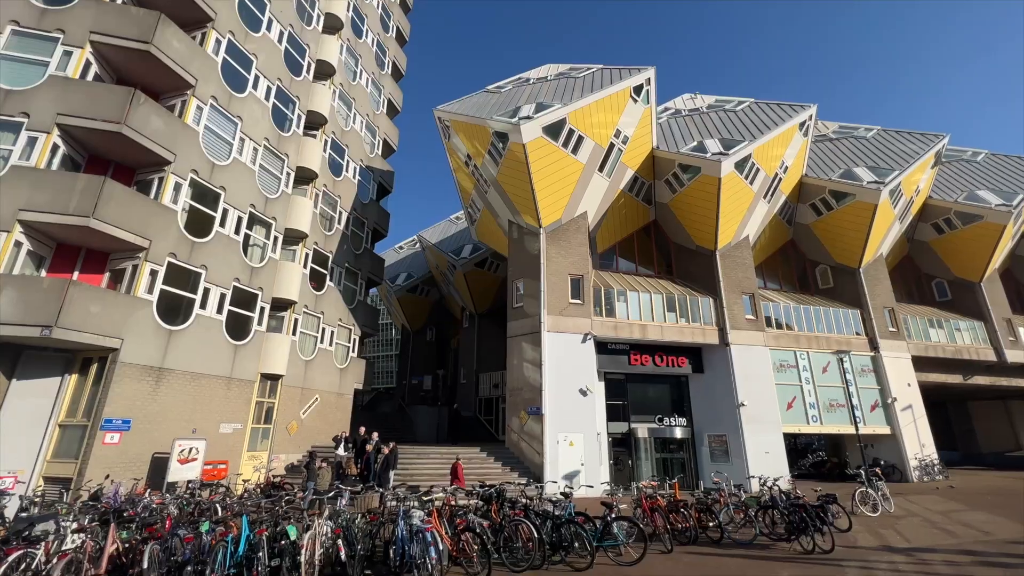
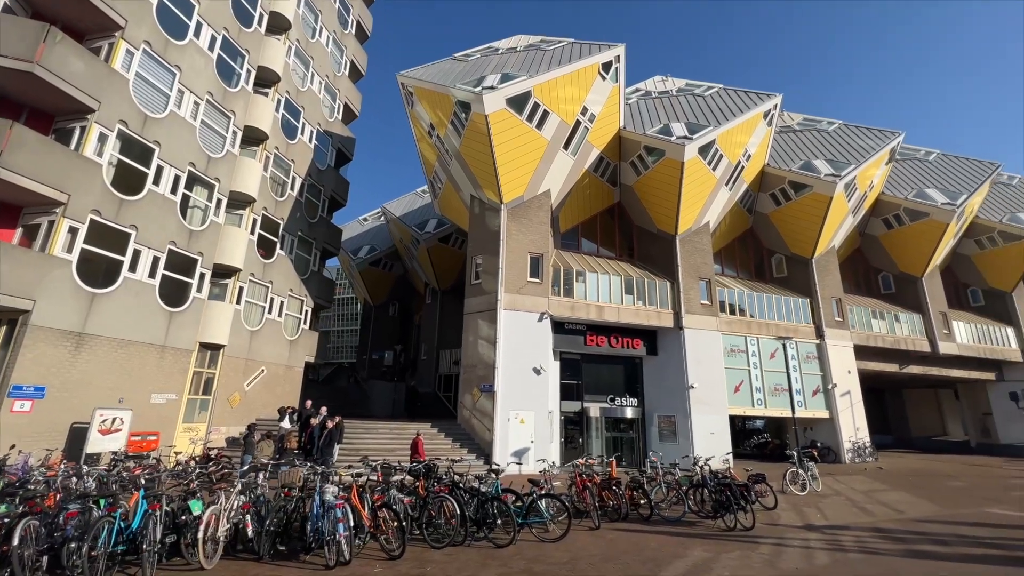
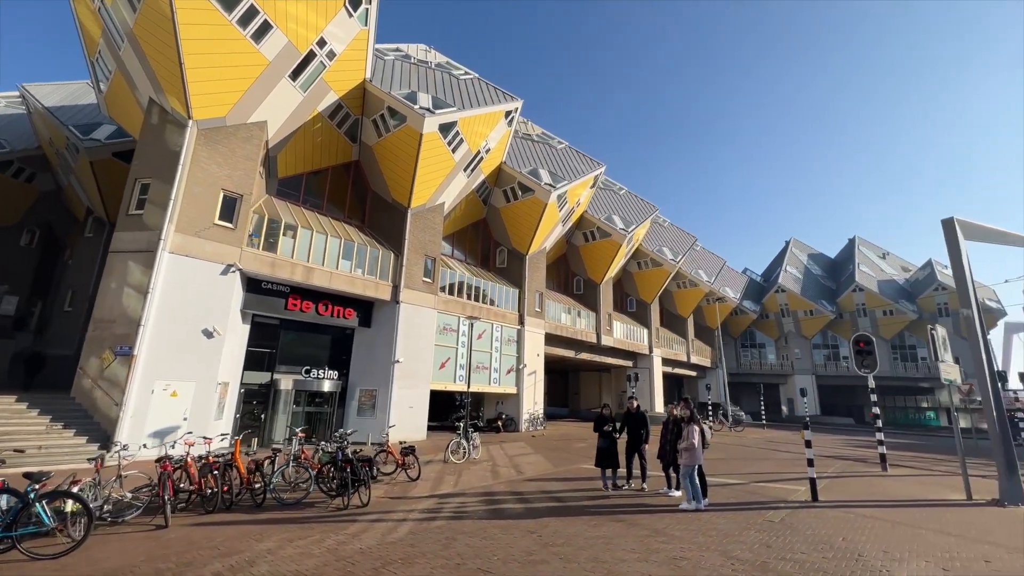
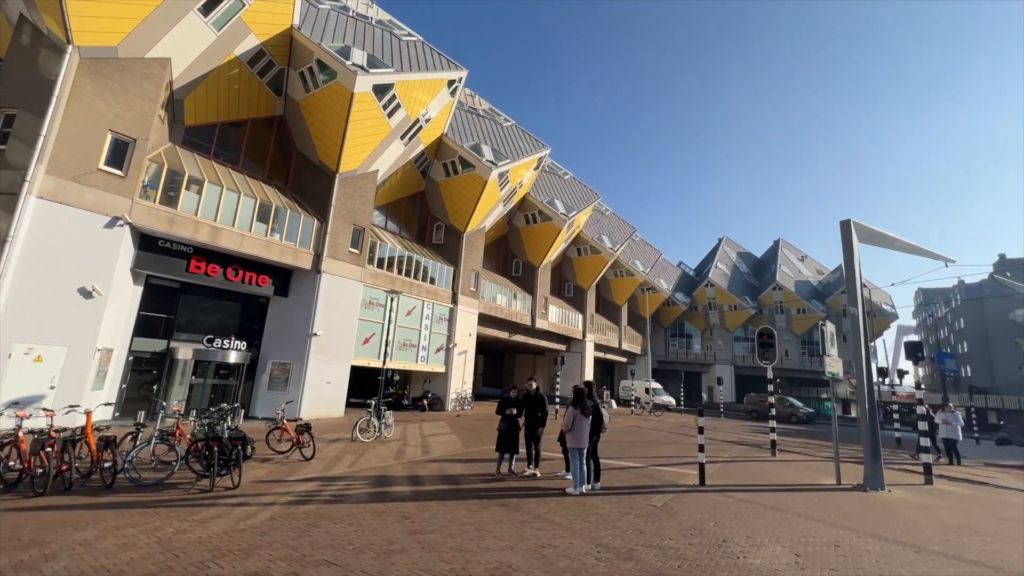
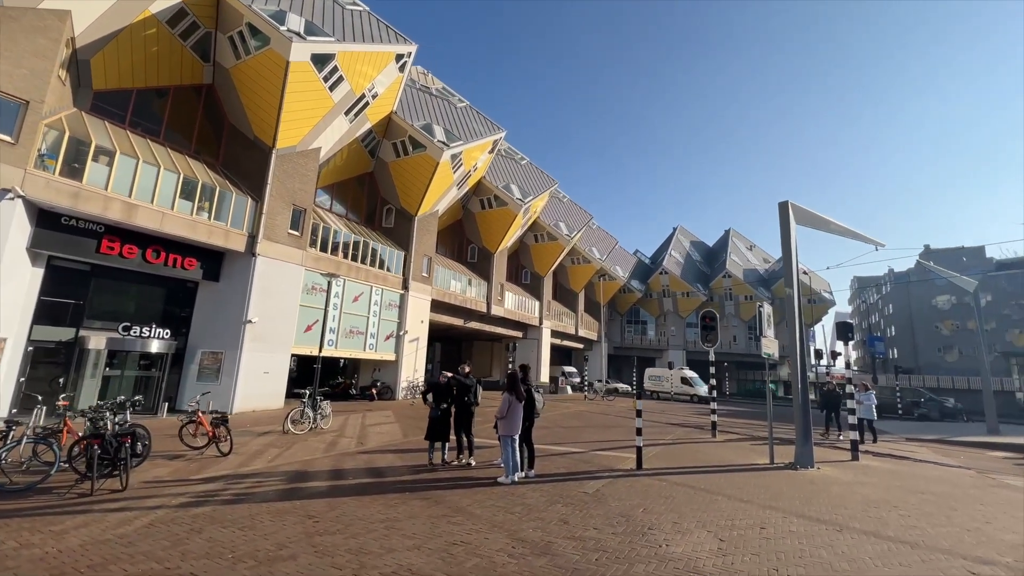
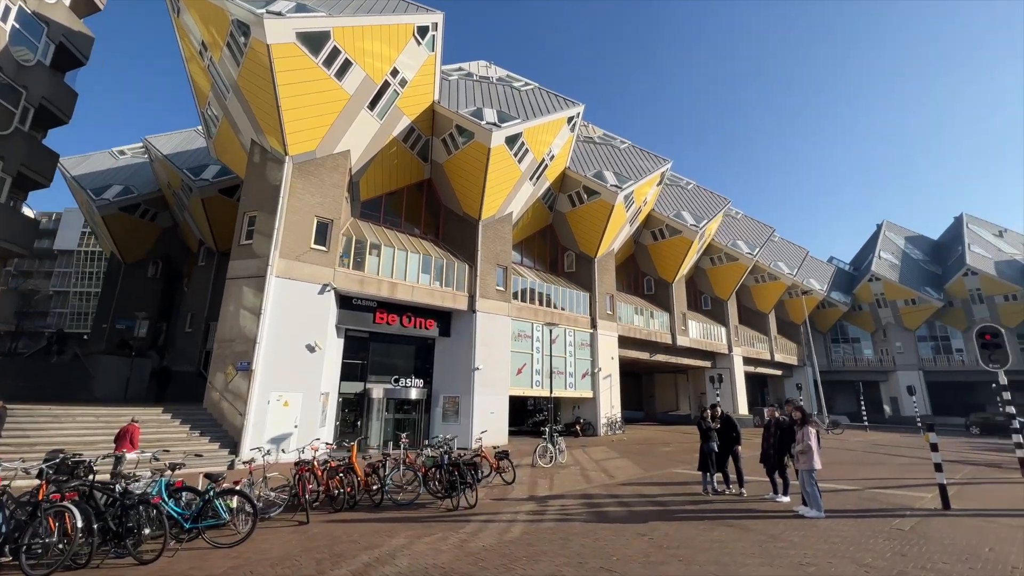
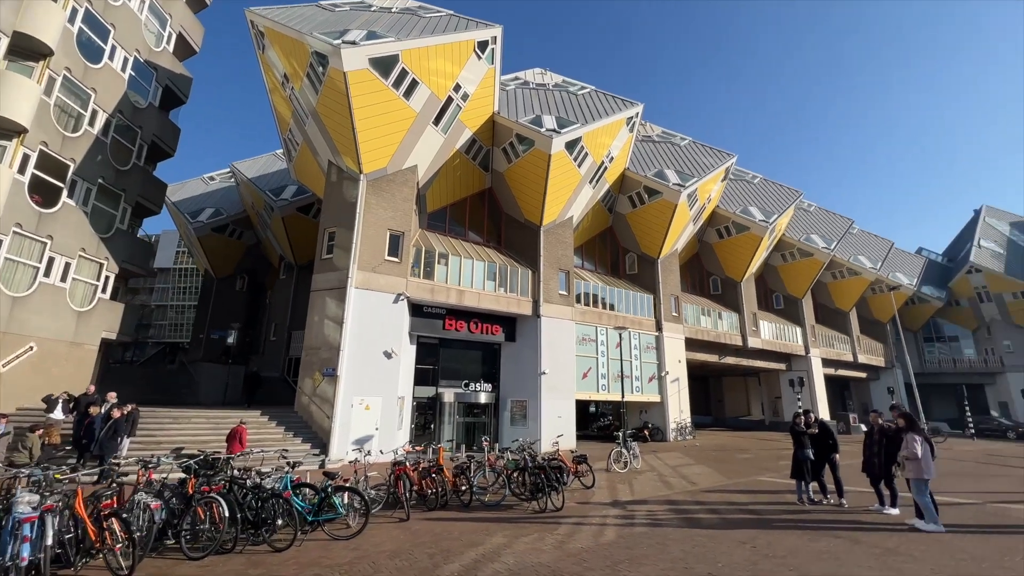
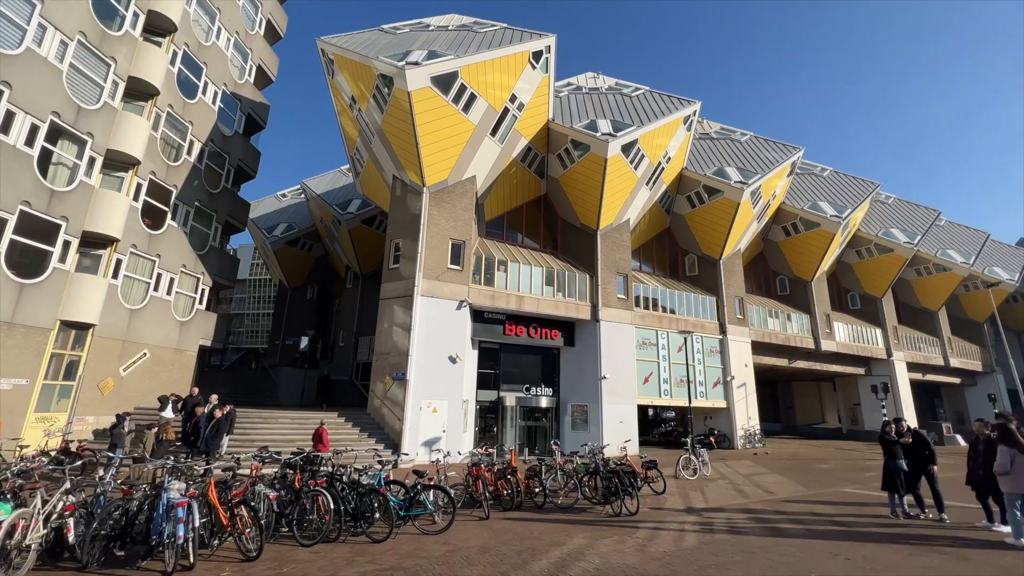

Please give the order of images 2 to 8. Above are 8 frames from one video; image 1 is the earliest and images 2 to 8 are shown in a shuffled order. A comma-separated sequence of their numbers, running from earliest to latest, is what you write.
2, 8, 7, 6, 3, 4, 5
